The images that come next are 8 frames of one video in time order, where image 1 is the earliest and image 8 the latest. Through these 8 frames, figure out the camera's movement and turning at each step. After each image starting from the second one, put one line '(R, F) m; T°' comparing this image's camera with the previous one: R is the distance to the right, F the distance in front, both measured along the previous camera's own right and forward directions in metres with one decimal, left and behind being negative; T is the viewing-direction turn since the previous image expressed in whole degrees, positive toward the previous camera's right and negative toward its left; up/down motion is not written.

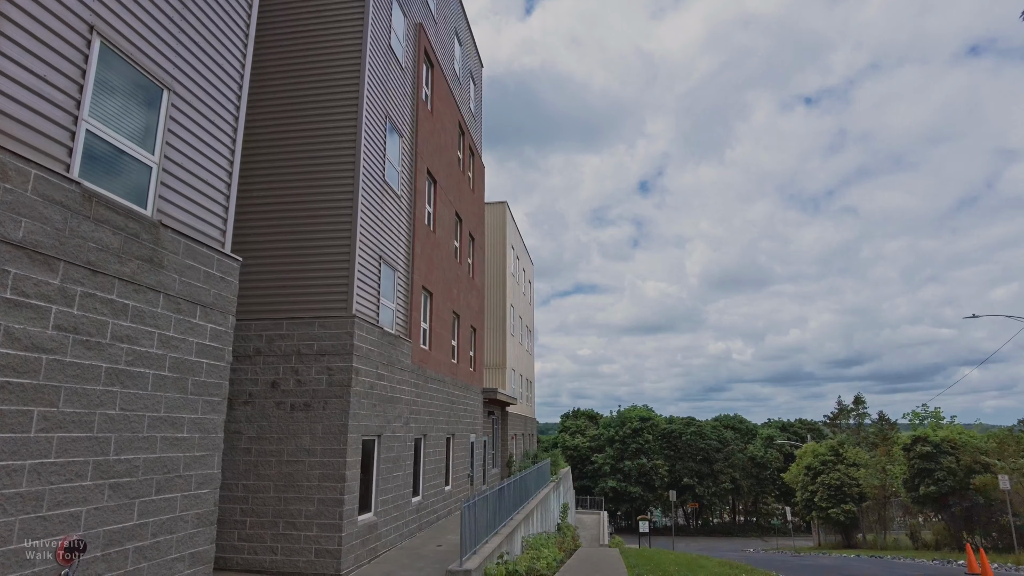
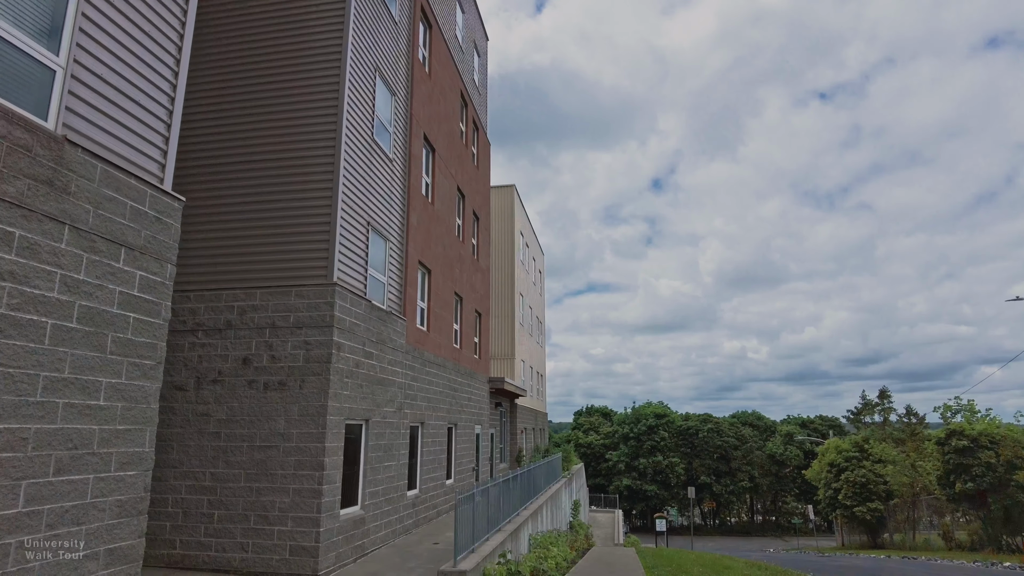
(+0.1, +1.0) m; -1°
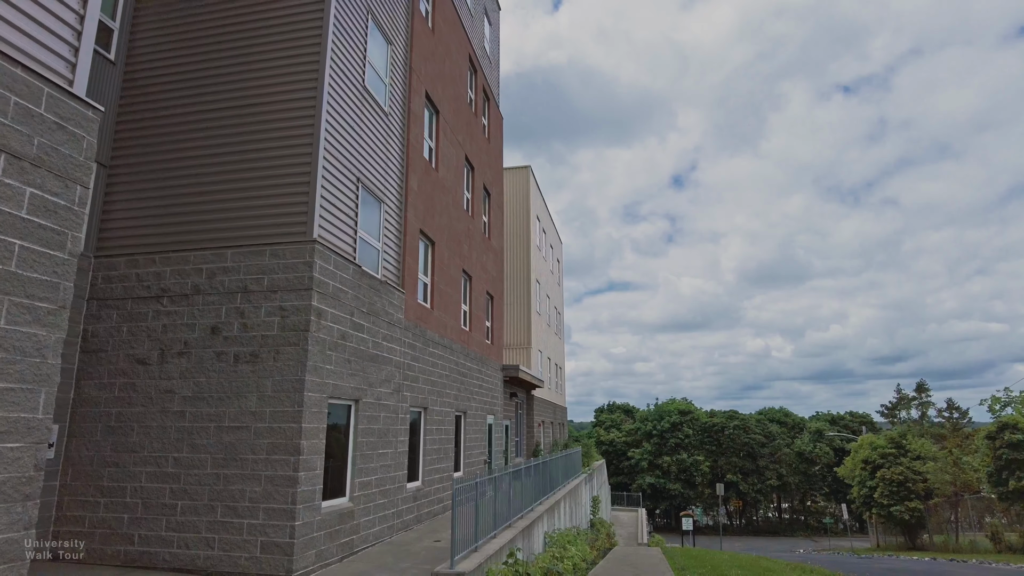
(+0.1, +1.1) m; -2°
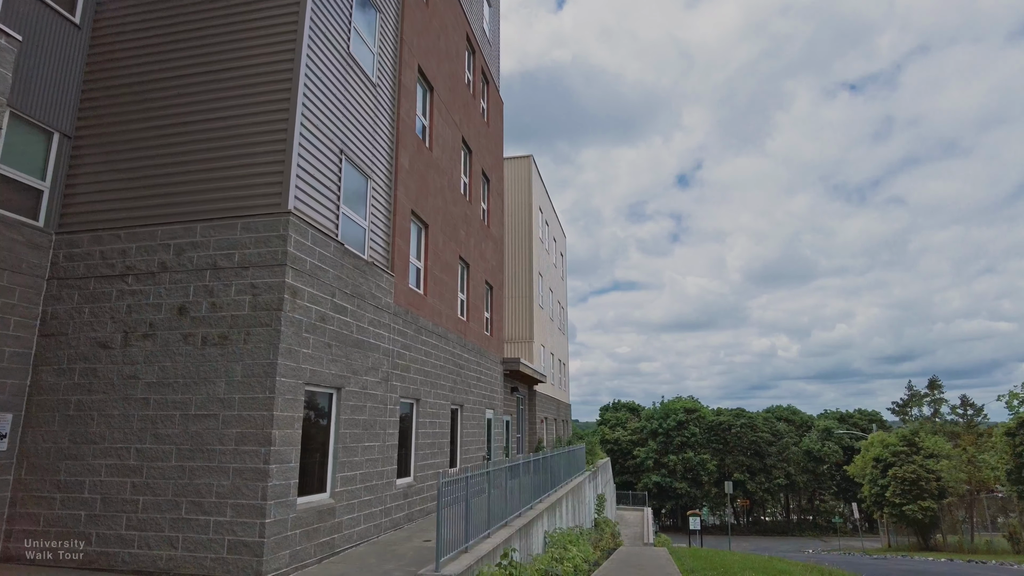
(+0.1, +0.6) m; 0°
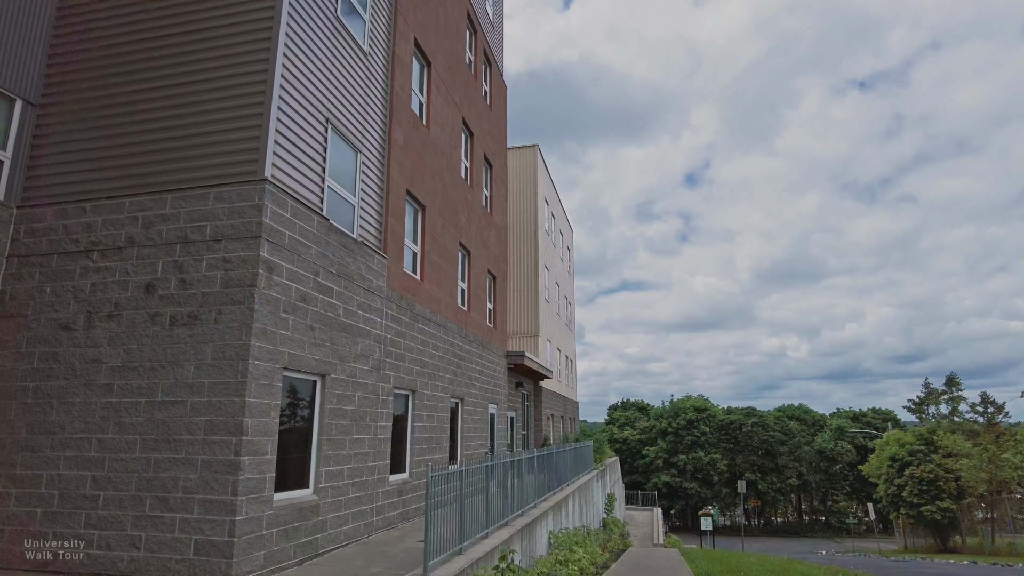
(+0.1, +0.6) m; -1°
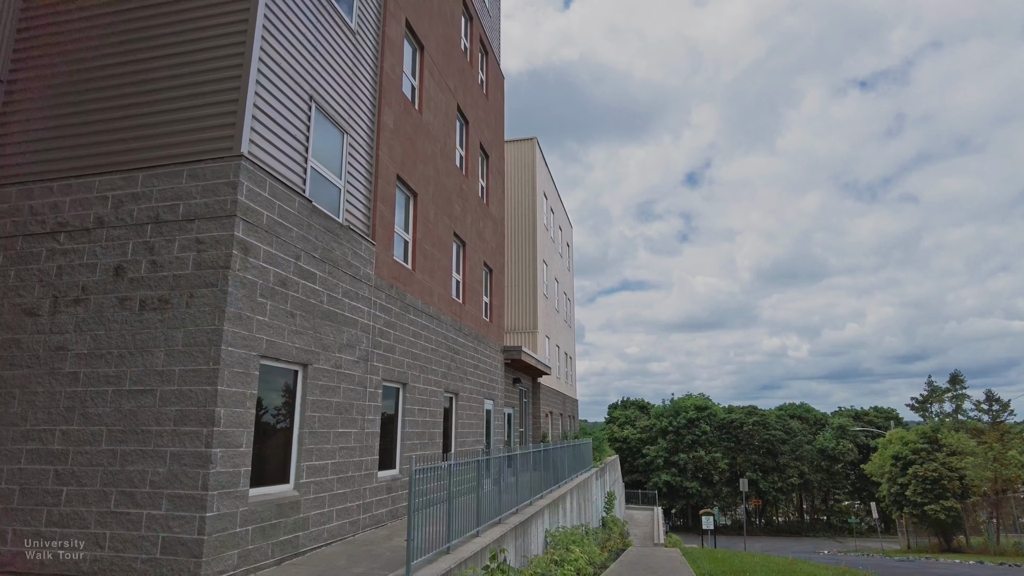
(+0.1, +0.3) m; 0°
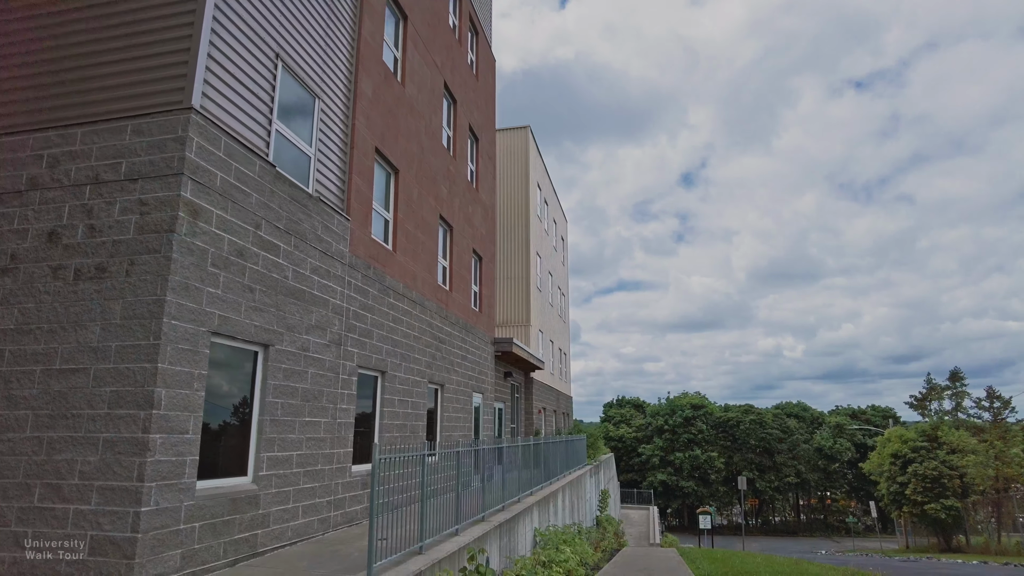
(+0.1, +0.6) m; 0°
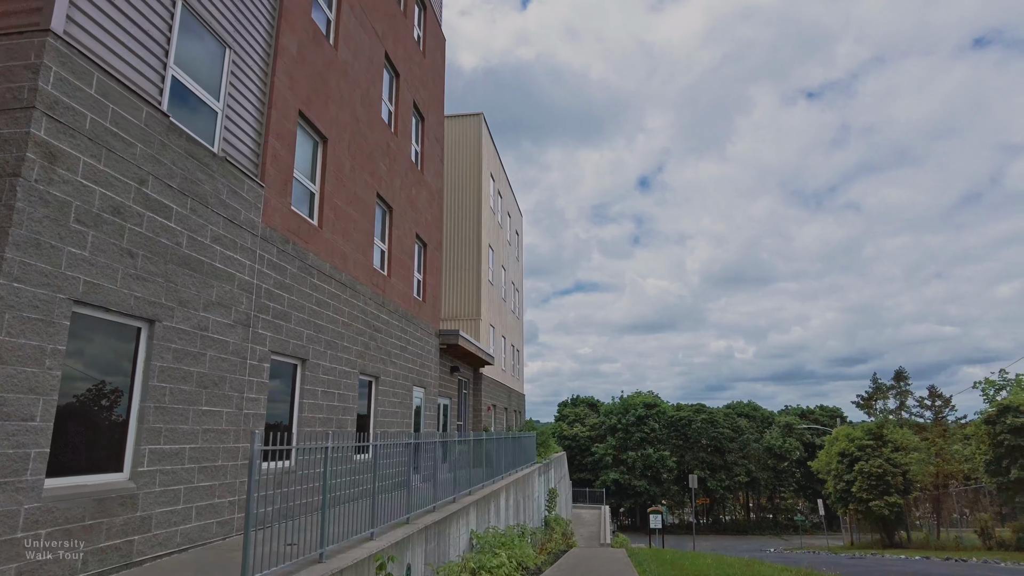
(+0.2, +0.6) m; +4°
